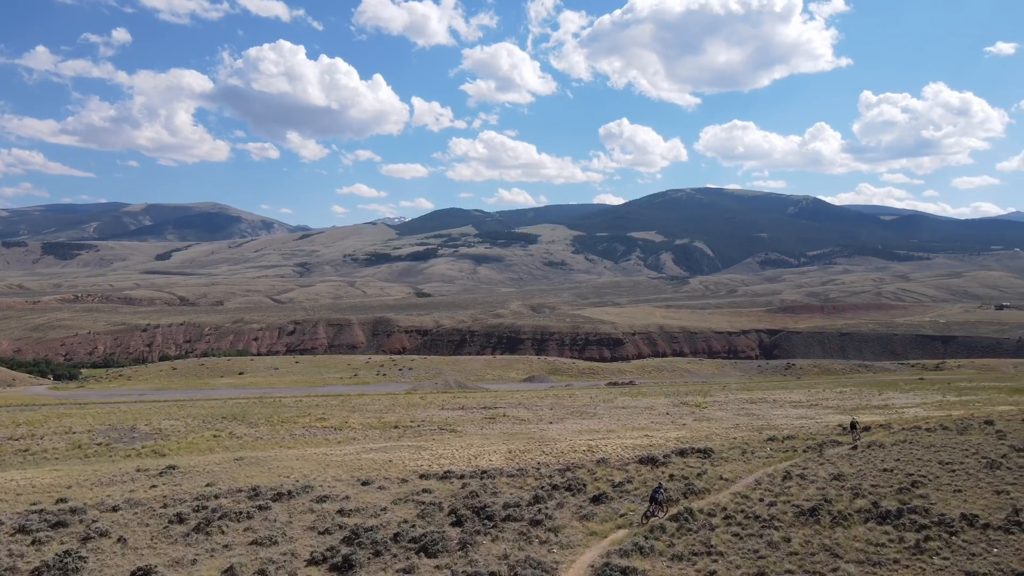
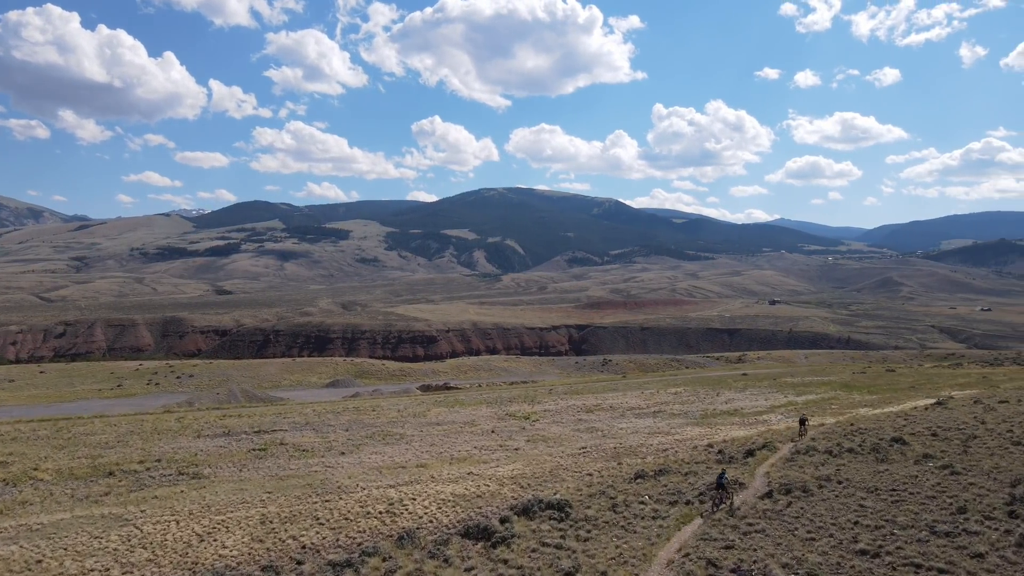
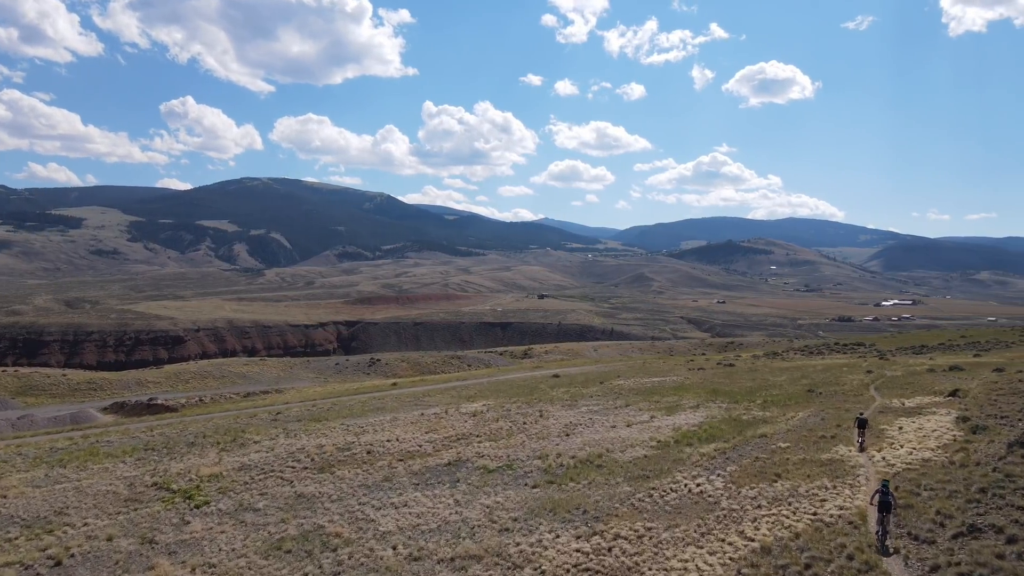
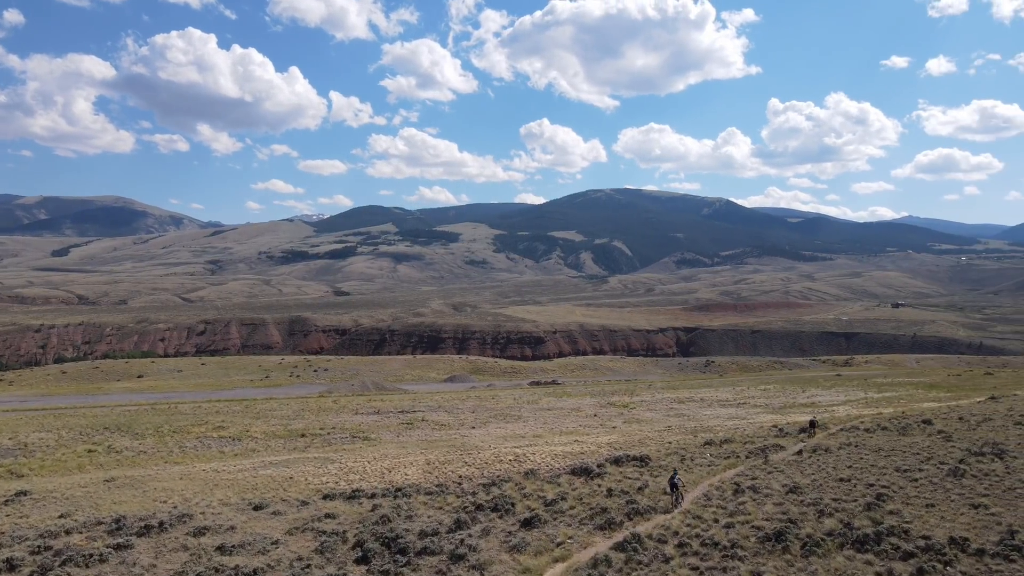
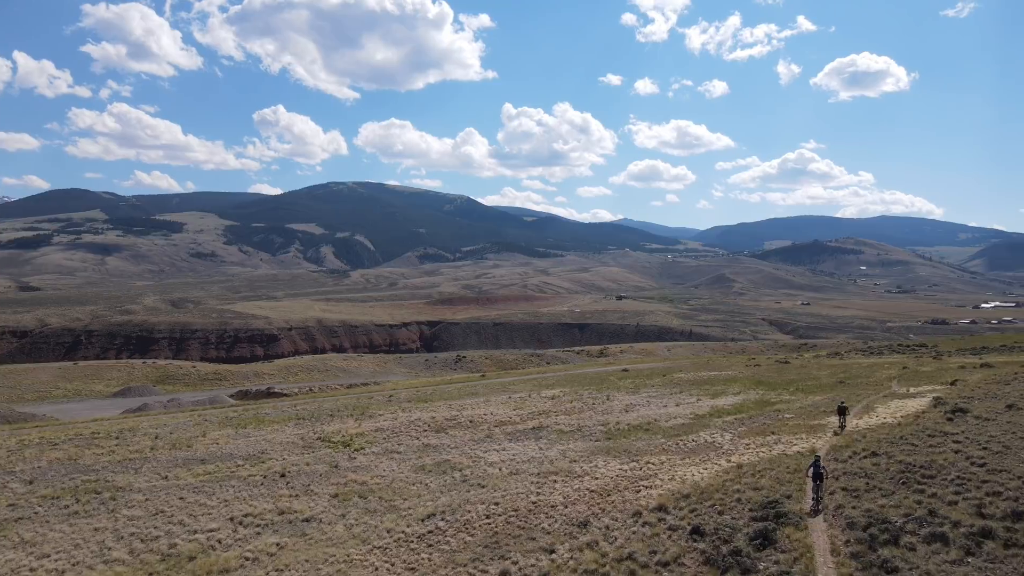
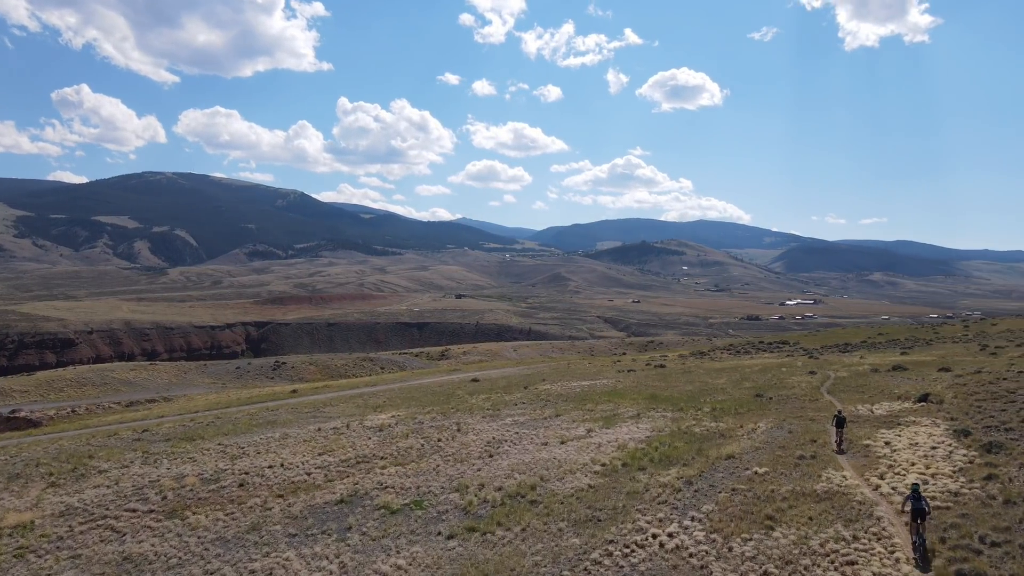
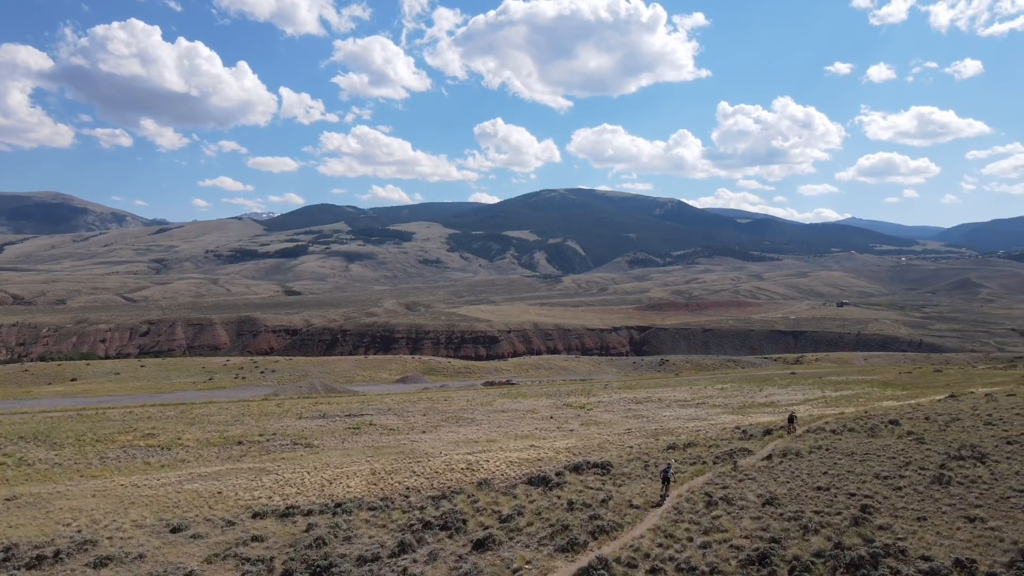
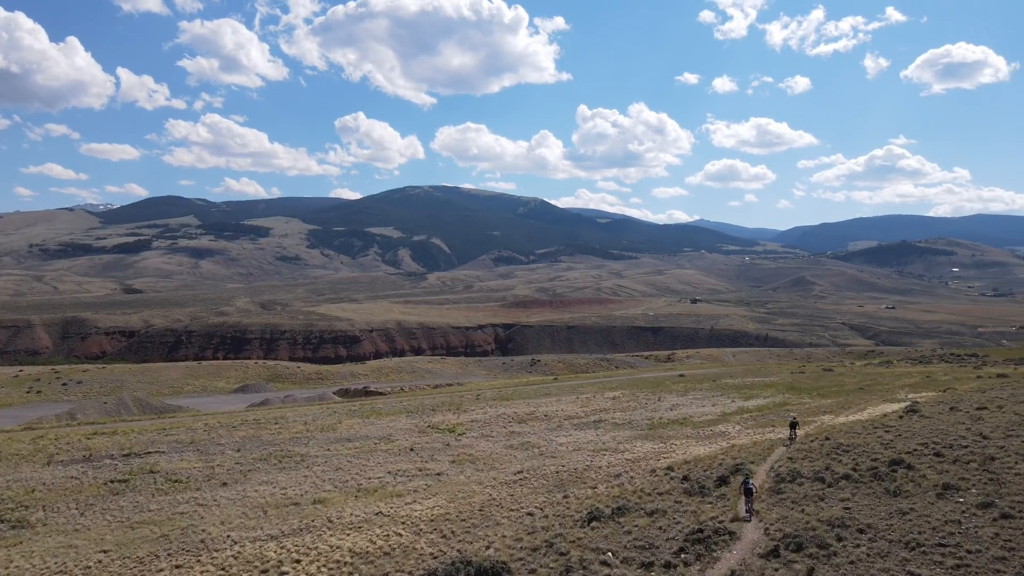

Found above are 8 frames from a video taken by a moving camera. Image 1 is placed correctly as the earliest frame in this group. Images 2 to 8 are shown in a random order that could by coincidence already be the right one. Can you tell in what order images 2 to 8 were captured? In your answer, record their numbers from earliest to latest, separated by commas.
4, 7, 2, 8, 5, 3, 6
